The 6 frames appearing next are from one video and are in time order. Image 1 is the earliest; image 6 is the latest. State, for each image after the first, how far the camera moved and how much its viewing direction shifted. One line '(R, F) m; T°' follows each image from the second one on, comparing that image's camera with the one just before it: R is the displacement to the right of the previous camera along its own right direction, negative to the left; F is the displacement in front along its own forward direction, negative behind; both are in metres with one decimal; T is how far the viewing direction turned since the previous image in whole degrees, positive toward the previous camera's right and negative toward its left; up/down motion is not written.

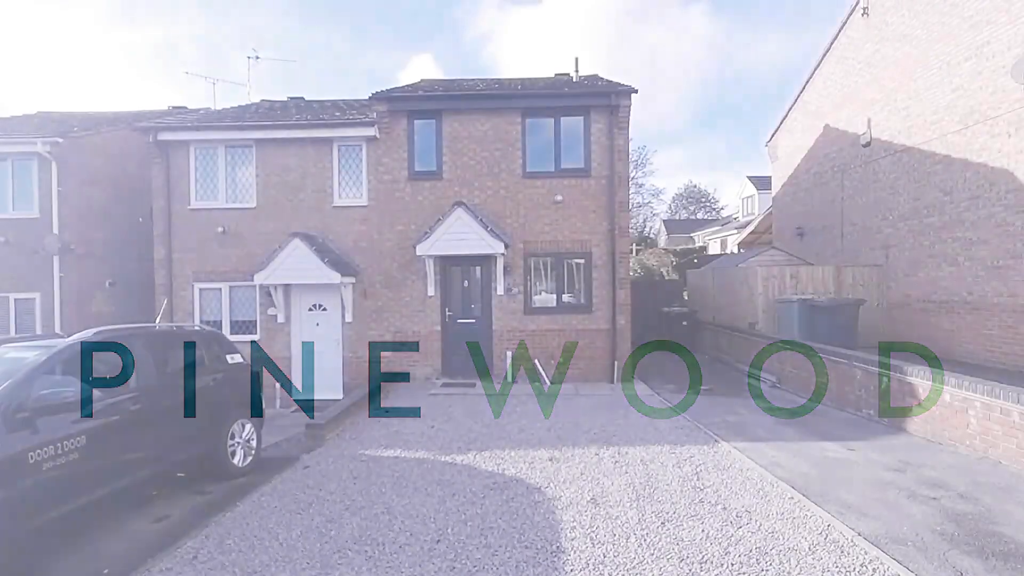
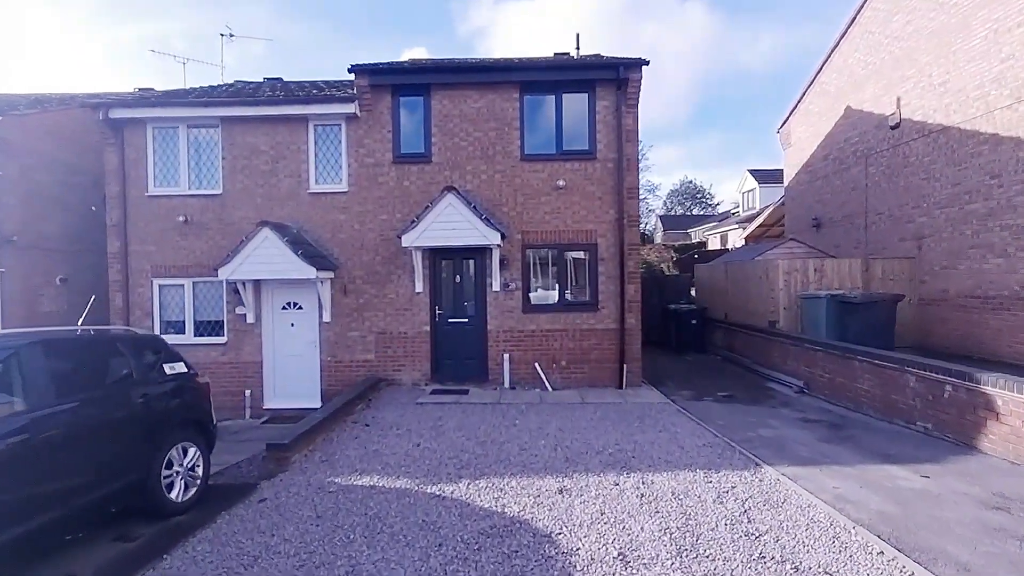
(-0.1, +1.3) m; +1°
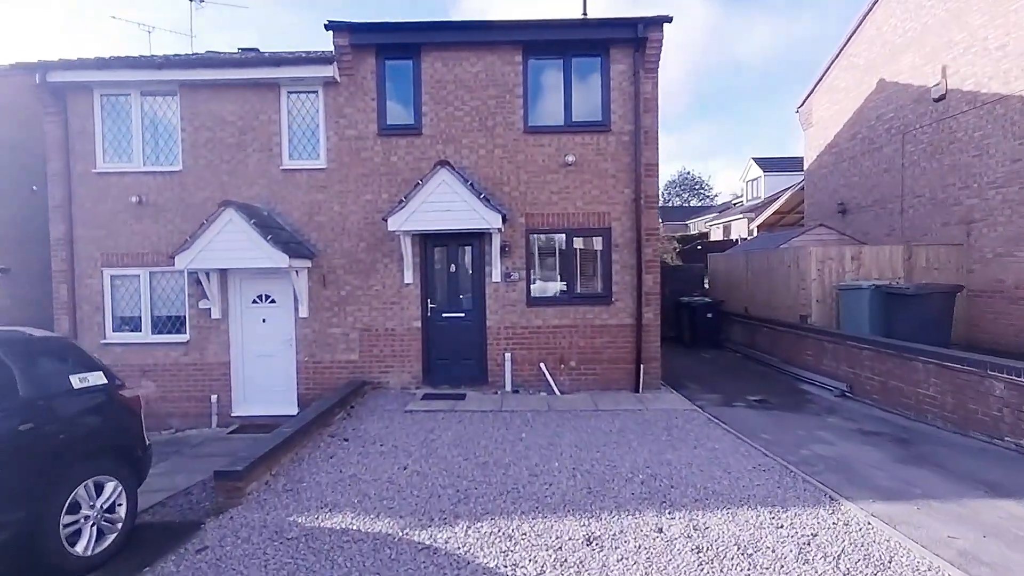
(-0.2, +1.4) m; +1°
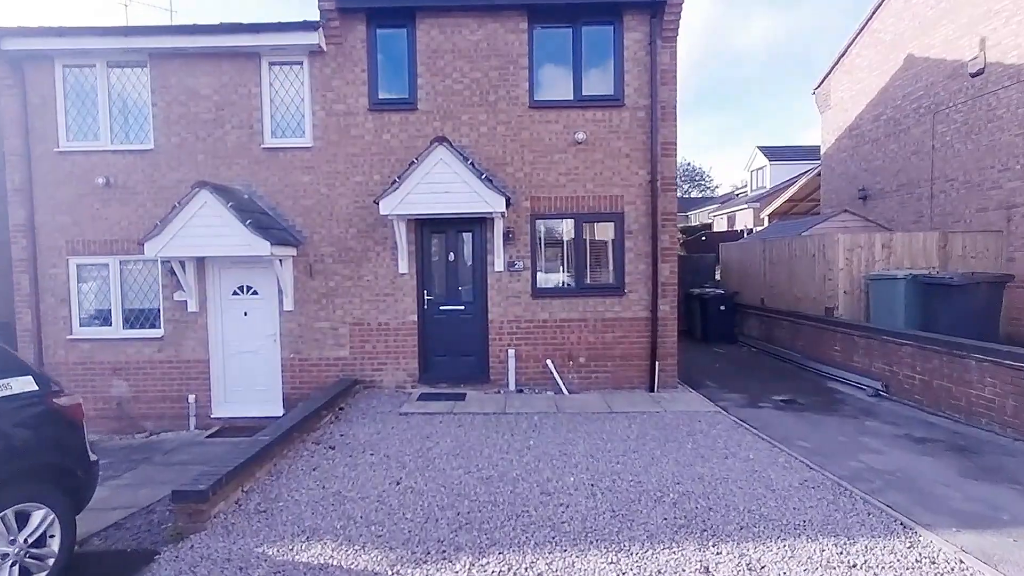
(-0.1, +0.8) m; 0°
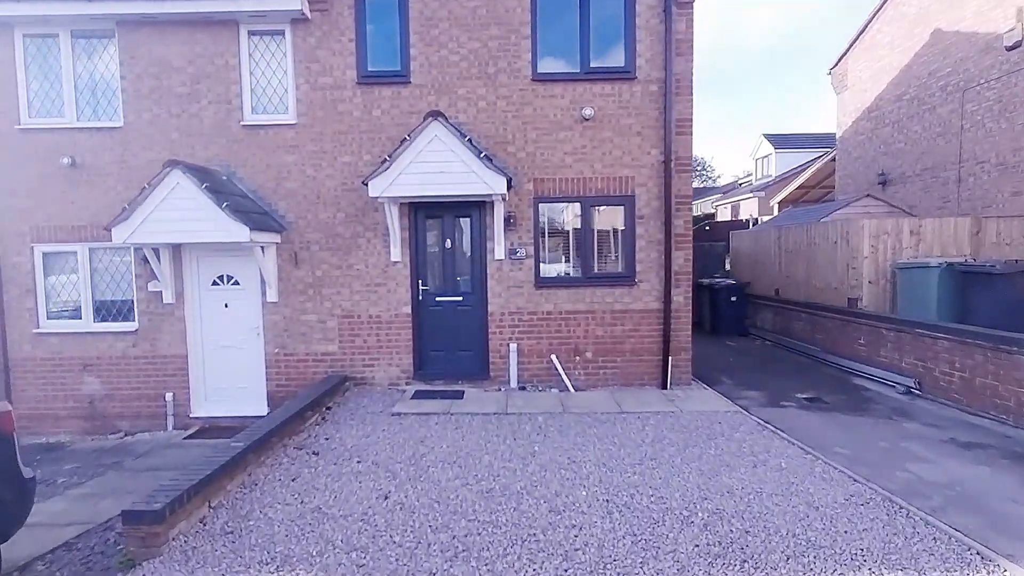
(0.0, +0.7) m; 0°
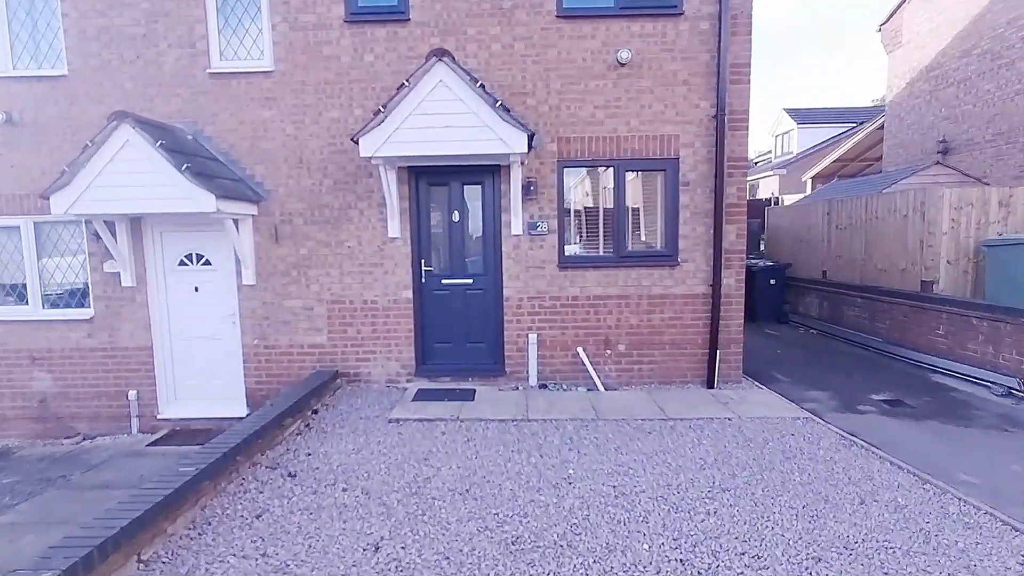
(-0.2, +1.3) m; -1°
